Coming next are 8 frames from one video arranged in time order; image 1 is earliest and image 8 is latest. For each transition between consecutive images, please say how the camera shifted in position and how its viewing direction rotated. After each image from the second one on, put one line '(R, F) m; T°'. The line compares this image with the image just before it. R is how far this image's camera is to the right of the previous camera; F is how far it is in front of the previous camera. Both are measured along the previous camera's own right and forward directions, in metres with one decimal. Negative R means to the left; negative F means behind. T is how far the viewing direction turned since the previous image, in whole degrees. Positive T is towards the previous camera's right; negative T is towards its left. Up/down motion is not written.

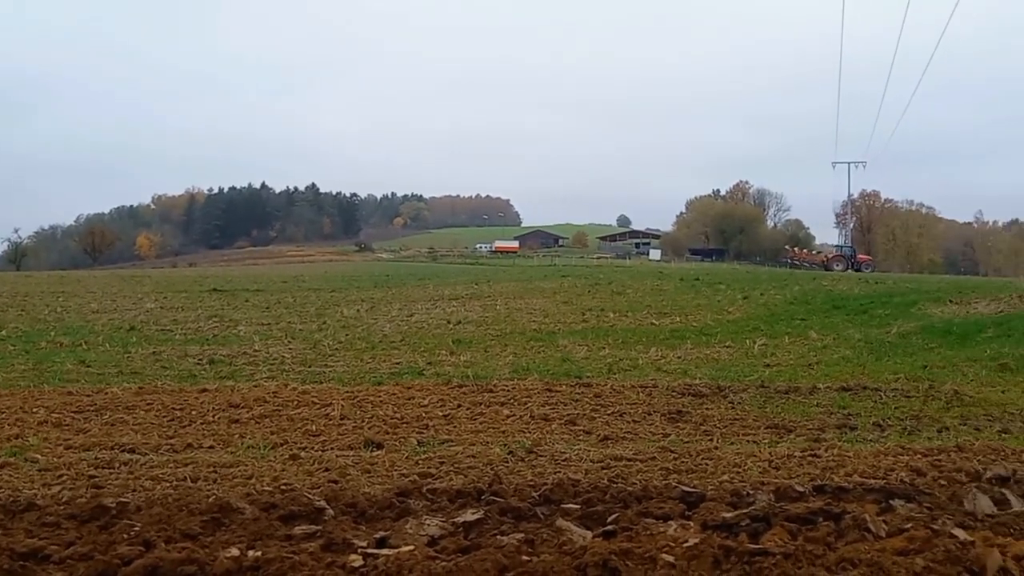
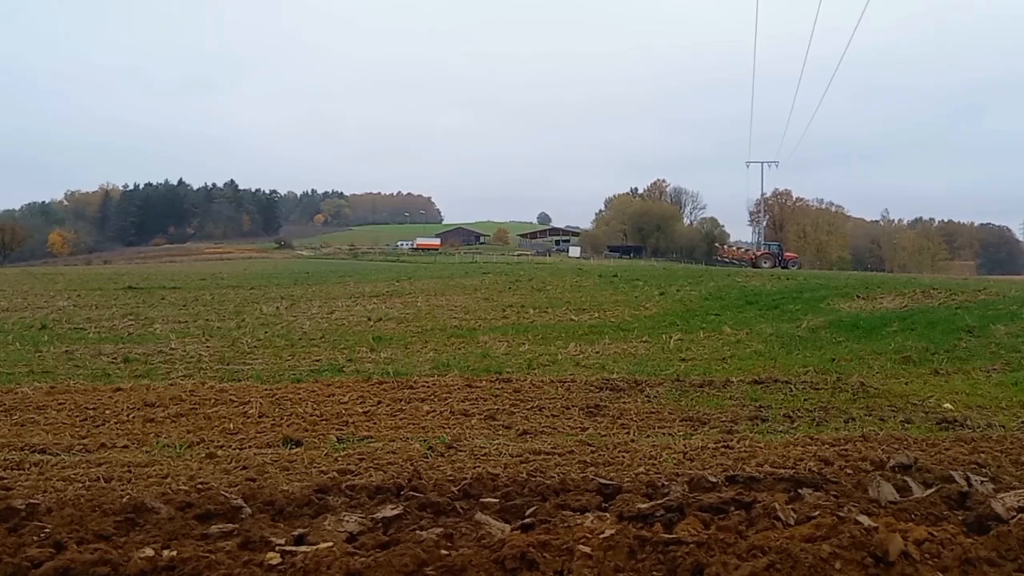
(+0.5, -0.1) m; +3°
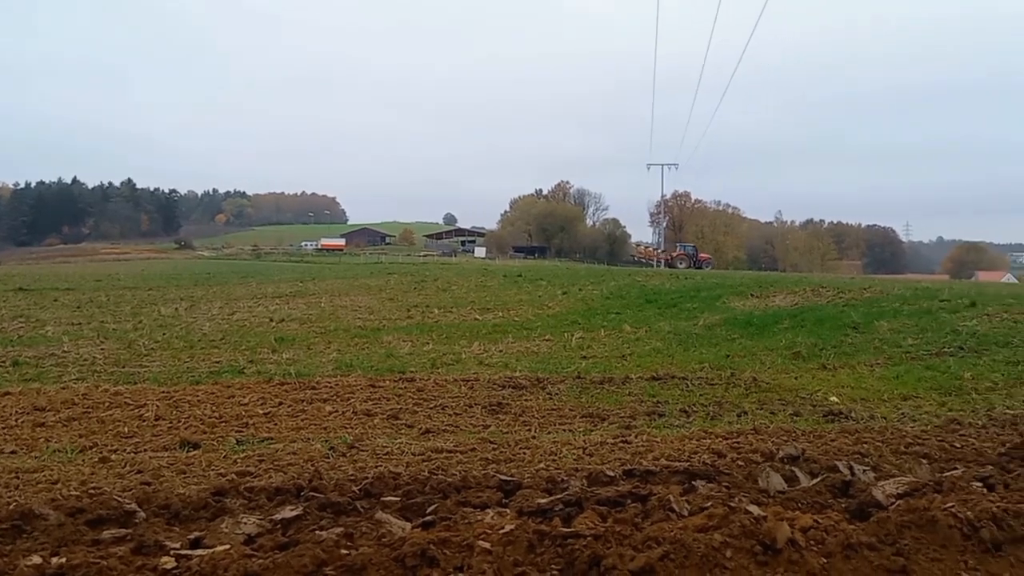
(+0.6, -0.1) m; +4°
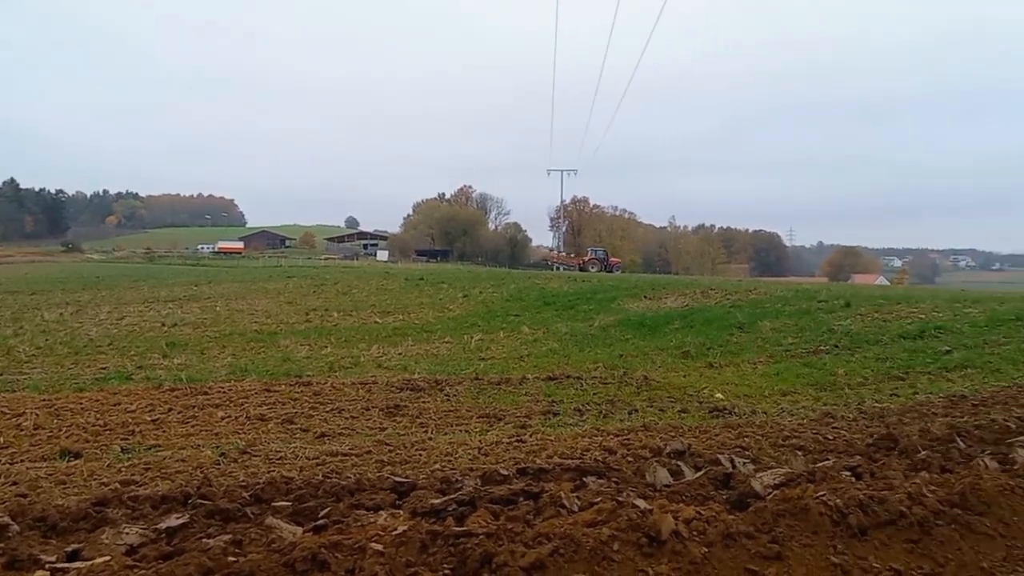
(+0.5, -0.1) m; +5°
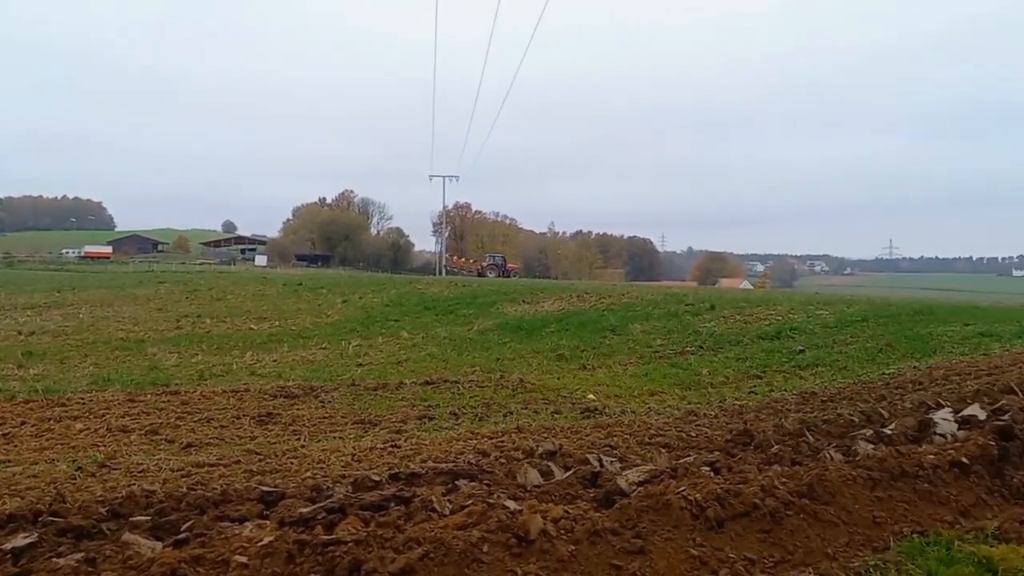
(+0.6, -0.1) m; +6°
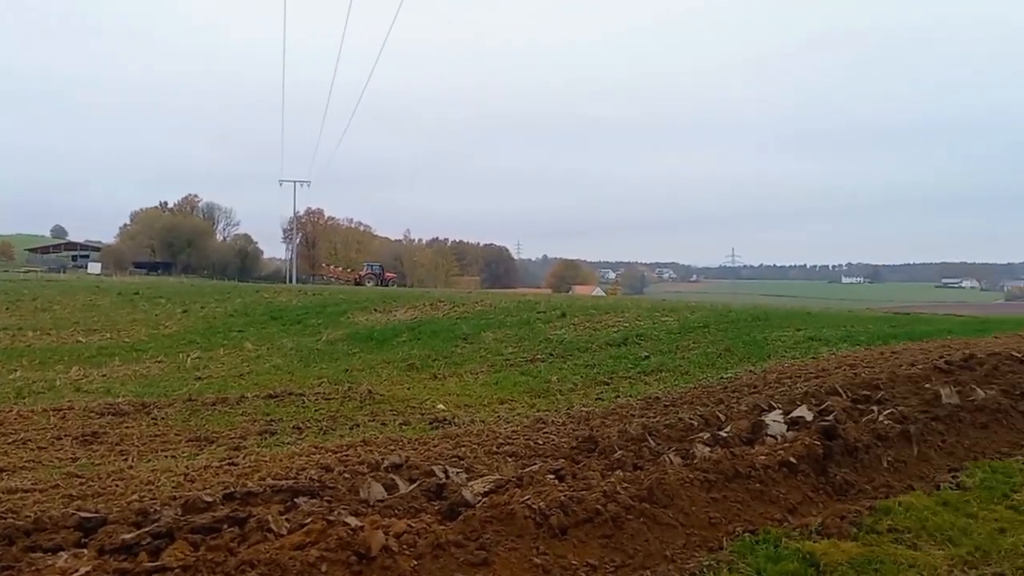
(+0.7, +0.1) m; +7°
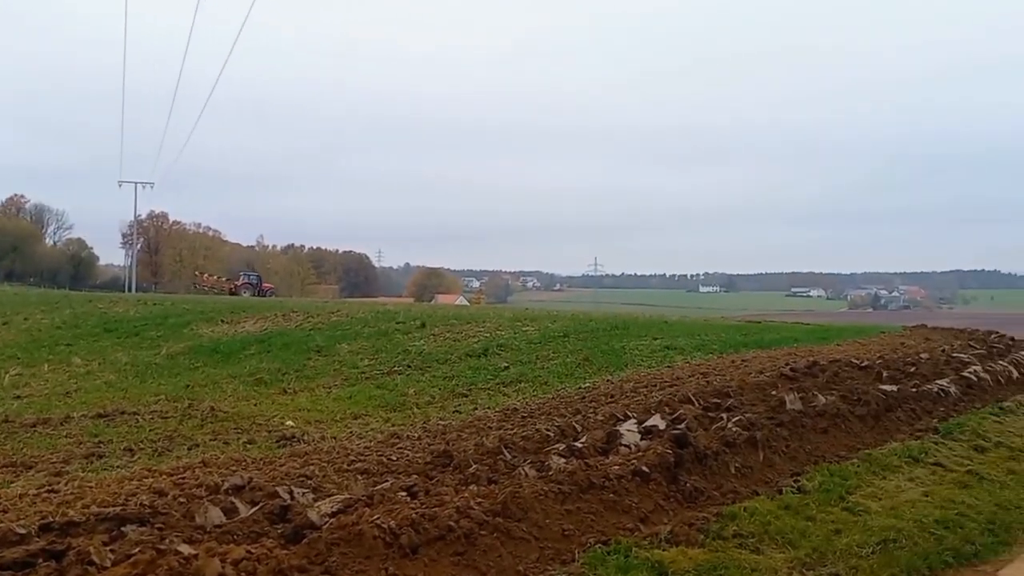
(+0.7, +0.2) m; +7°
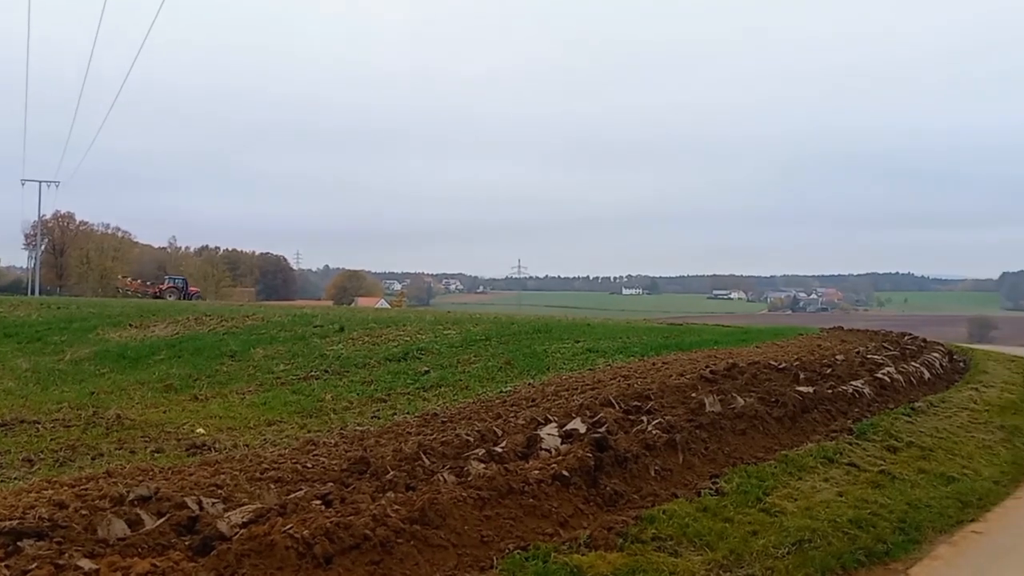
(+0.5, +0.1) m; +3°
